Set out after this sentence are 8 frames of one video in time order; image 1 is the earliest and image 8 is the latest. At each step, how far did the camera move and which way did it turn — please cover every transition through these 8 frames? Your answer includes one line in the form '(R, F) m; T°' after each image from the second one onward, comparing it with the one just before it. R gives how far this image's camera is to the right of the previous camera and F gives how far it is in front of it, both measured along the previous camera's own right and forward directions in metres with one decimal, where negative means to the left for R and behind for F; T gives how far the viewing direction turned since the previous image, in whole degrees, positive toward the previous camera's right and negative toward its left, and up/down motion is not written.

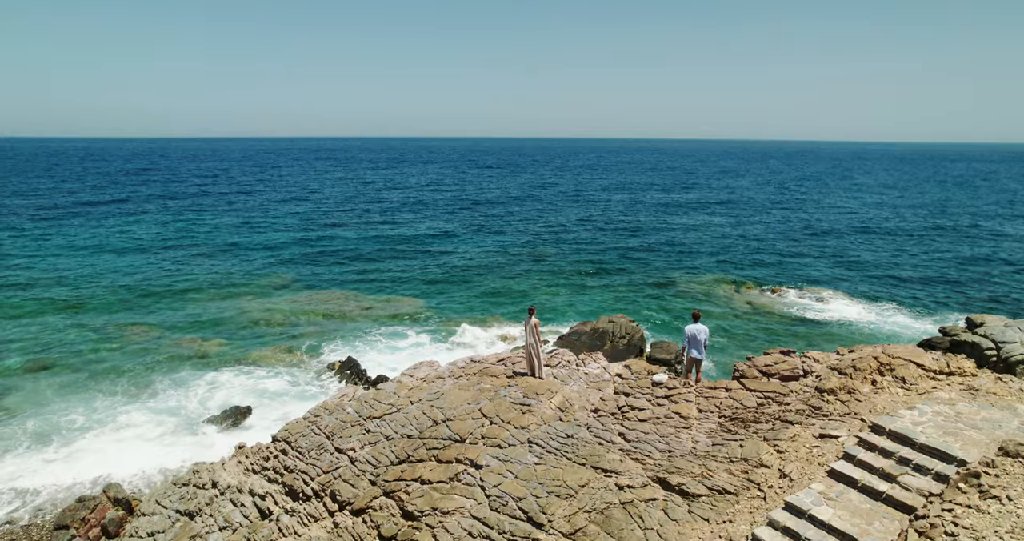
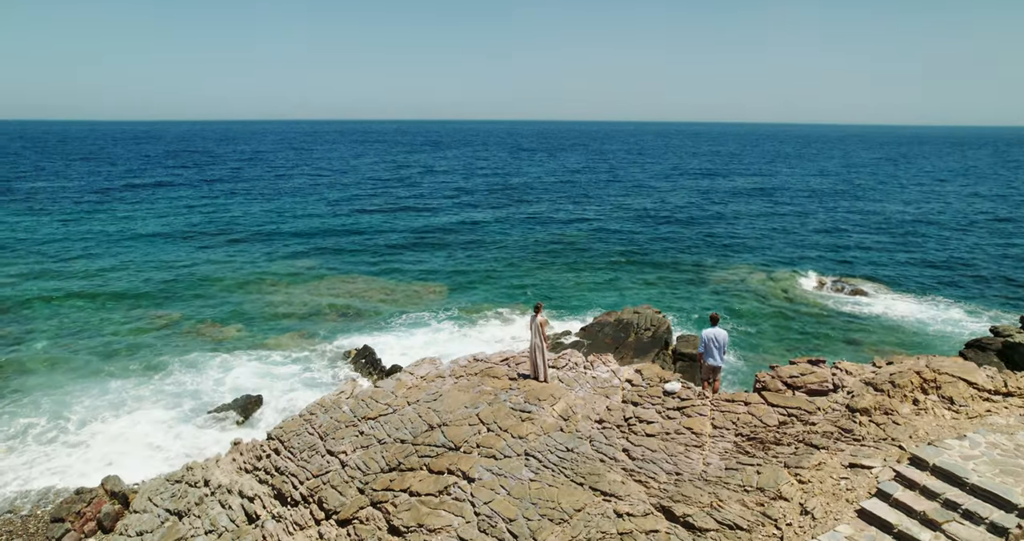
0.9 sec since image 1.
(+0.5, +0.9) m; -3°
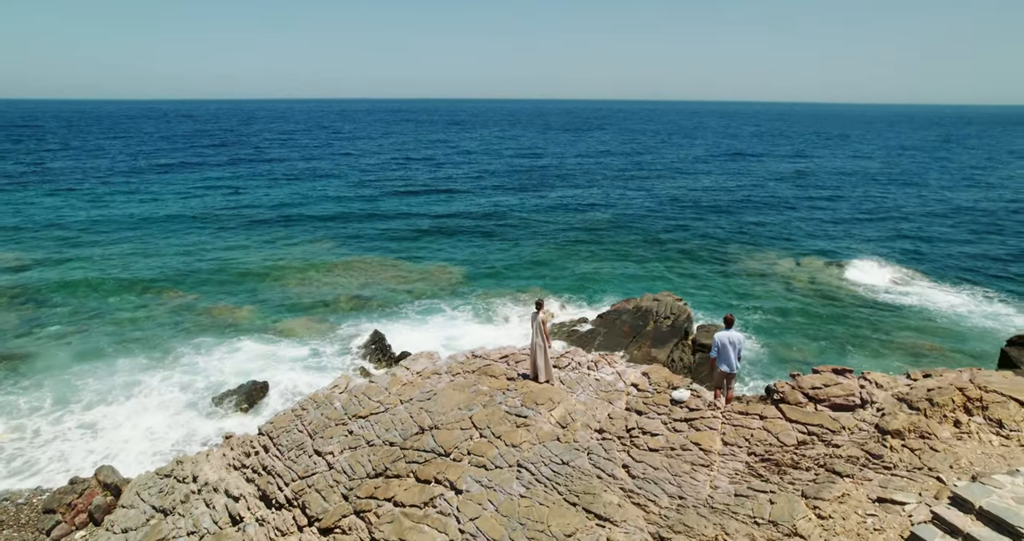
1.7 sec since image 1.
(+0.4, +0.8) m; -2°
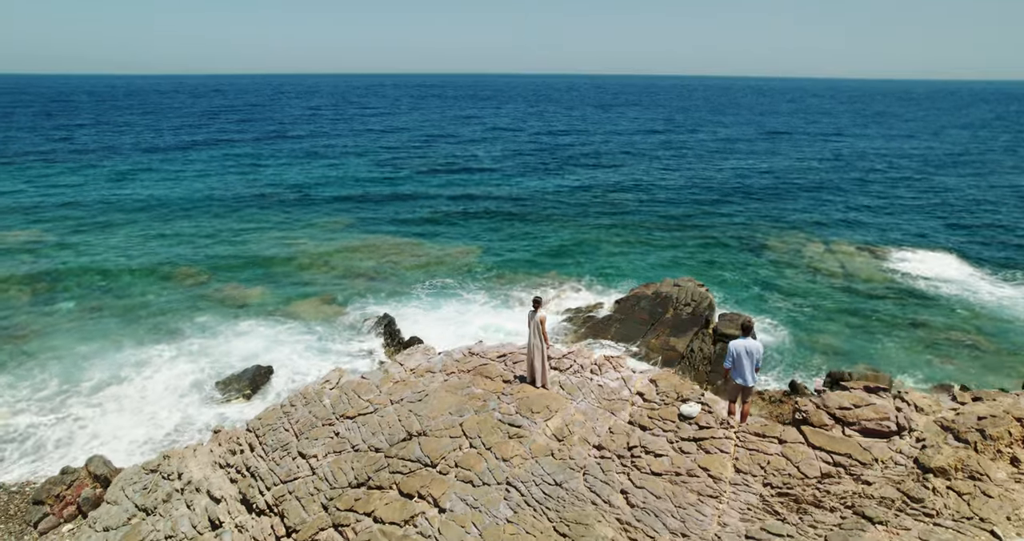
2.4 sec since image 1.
(+0.4, +0.8) m; -2°
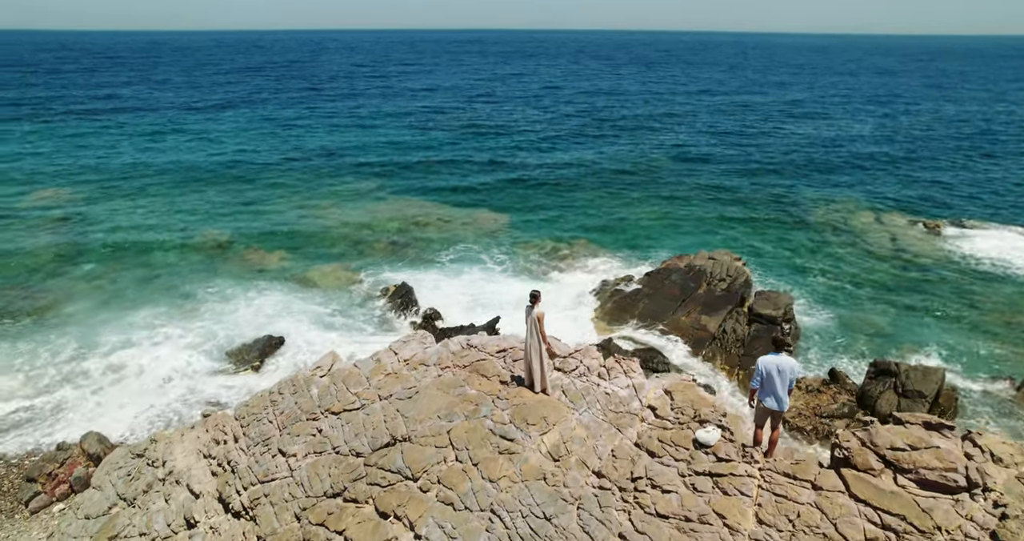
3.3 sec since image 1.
(+0.4, +1.1) m; -3°
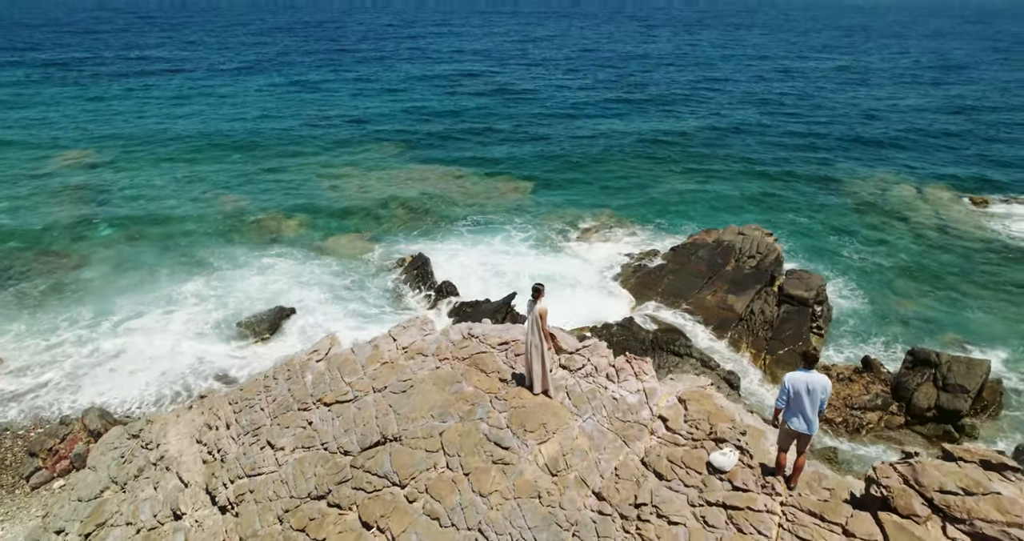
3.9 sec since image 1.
(+0.3, +0.7) m; -2°
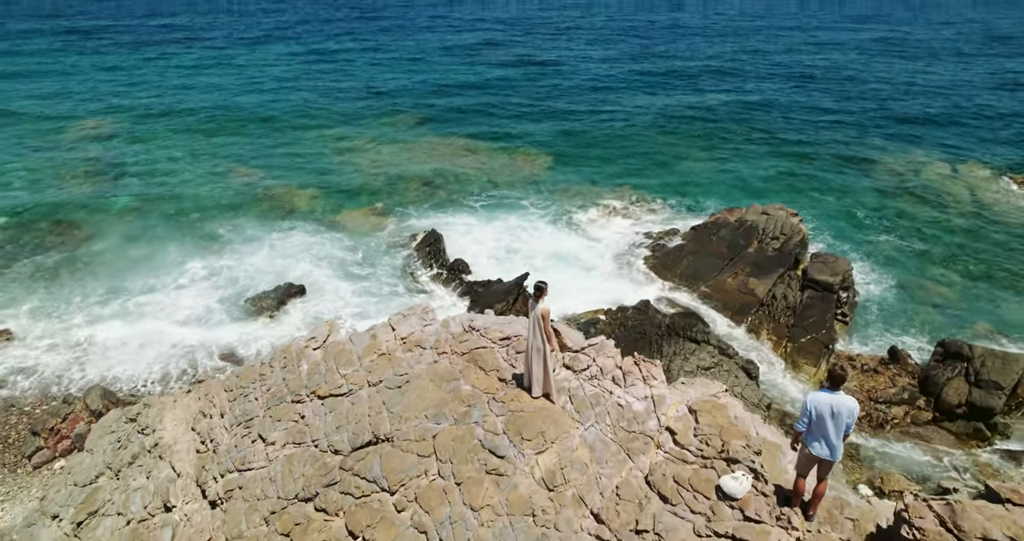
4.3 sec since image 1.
(+0.2, +0.5) m; -2°
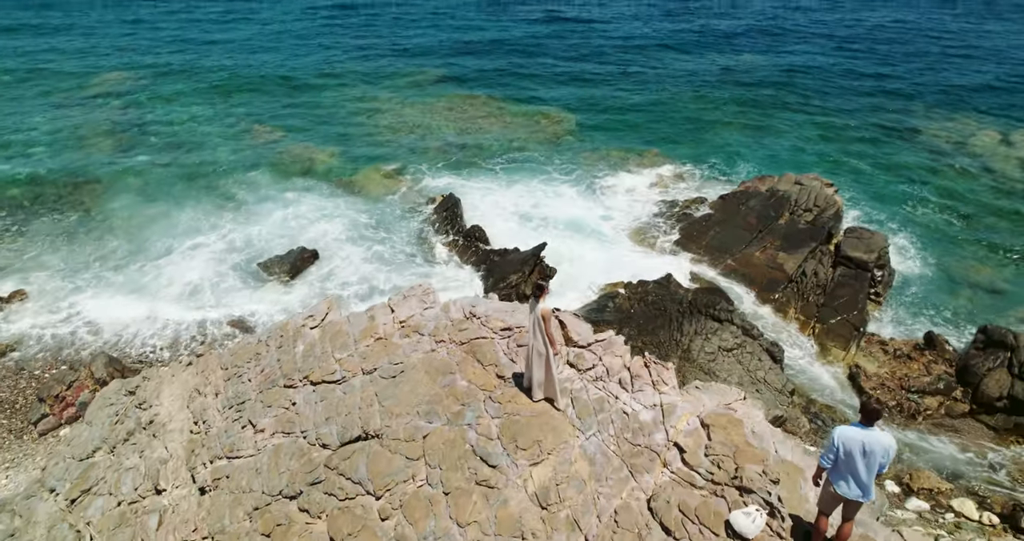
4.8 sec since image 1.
(+0.2, +0.6) m; -2°
